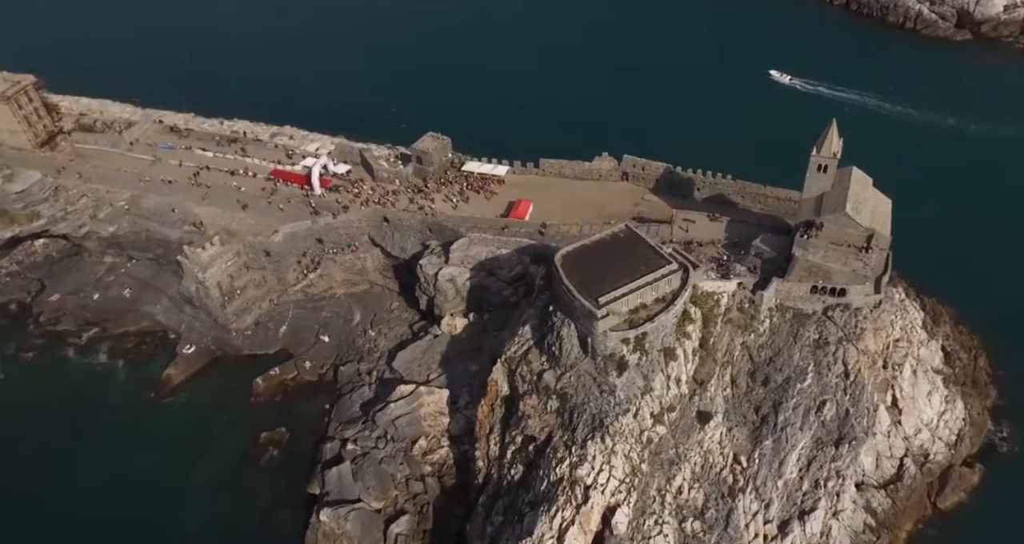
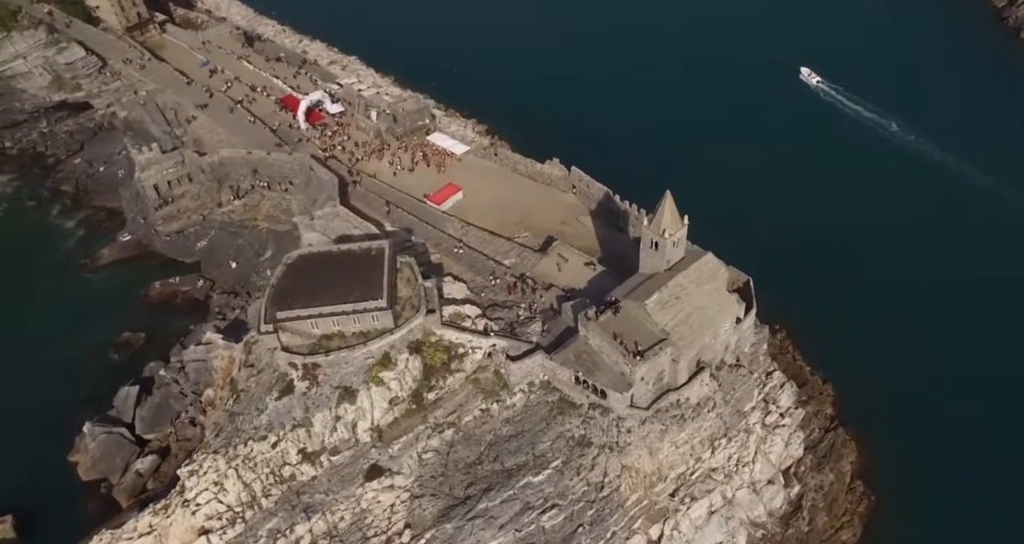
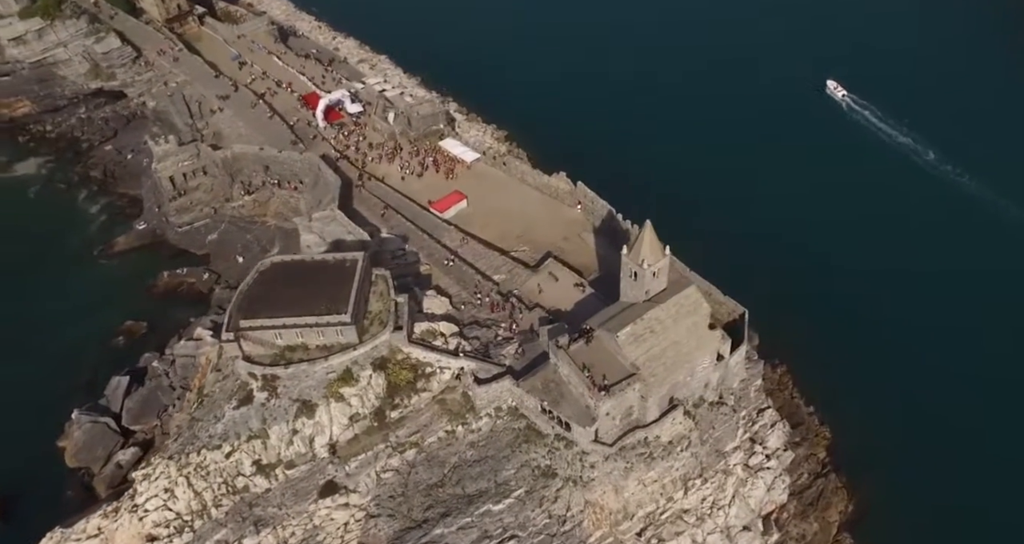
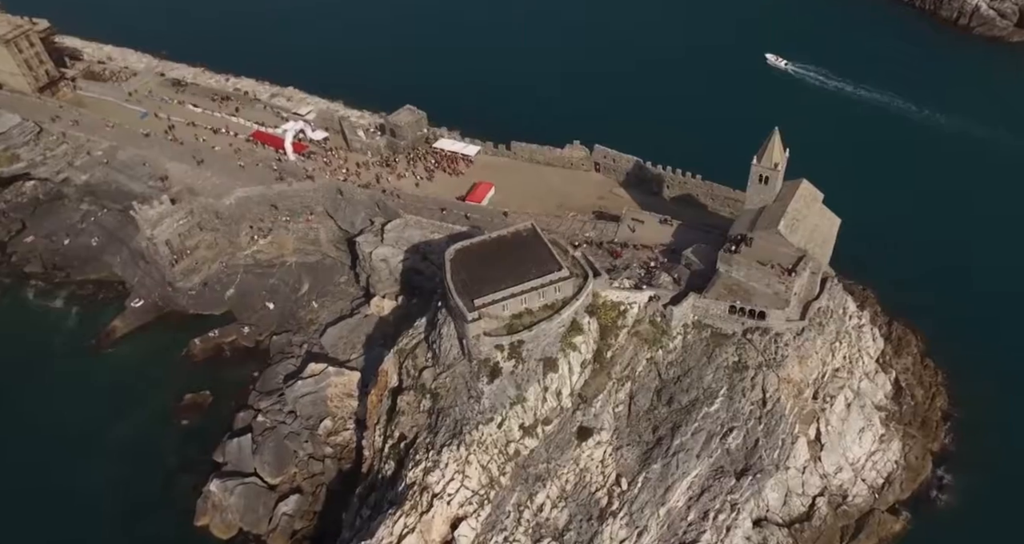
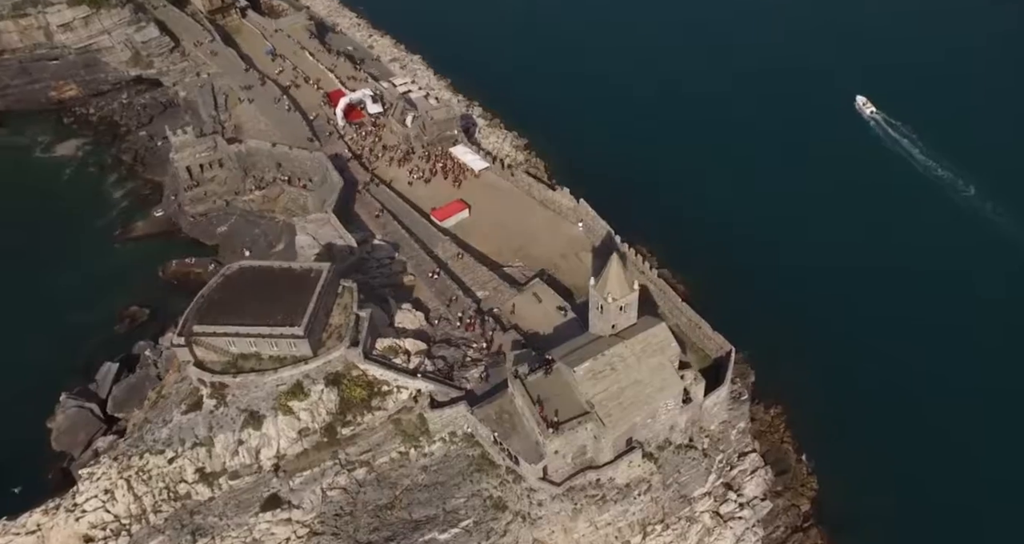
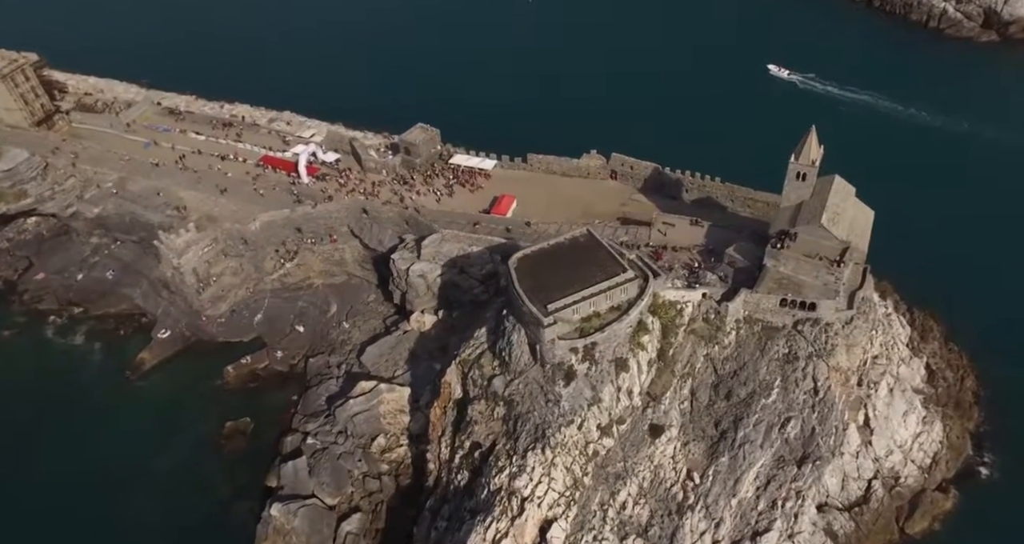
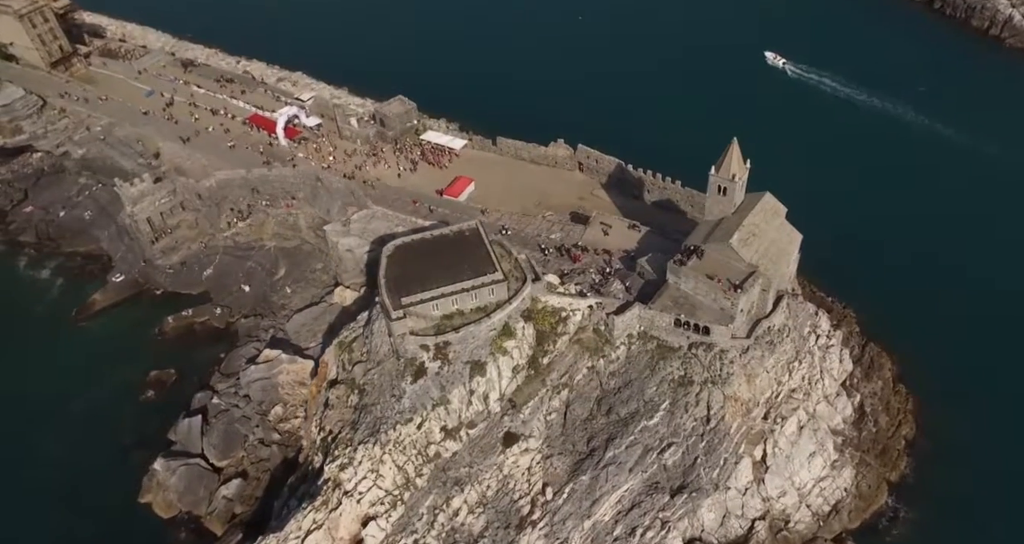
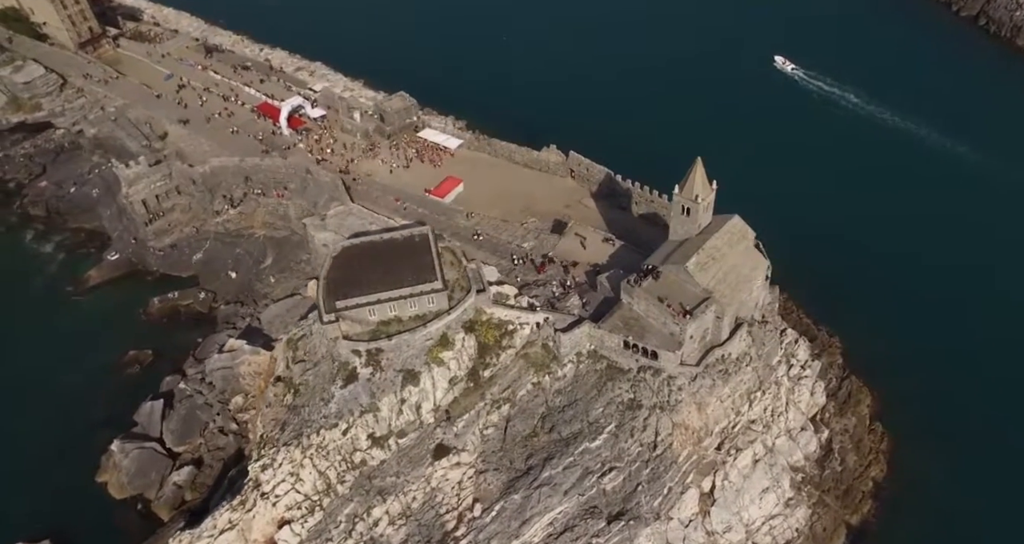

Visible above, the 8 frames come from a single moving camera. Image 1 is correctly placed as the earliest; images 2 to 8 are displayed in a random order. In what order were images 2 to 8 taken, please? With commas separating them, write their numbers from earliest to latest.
6, 4, 7, 8, 2, 3, 5
